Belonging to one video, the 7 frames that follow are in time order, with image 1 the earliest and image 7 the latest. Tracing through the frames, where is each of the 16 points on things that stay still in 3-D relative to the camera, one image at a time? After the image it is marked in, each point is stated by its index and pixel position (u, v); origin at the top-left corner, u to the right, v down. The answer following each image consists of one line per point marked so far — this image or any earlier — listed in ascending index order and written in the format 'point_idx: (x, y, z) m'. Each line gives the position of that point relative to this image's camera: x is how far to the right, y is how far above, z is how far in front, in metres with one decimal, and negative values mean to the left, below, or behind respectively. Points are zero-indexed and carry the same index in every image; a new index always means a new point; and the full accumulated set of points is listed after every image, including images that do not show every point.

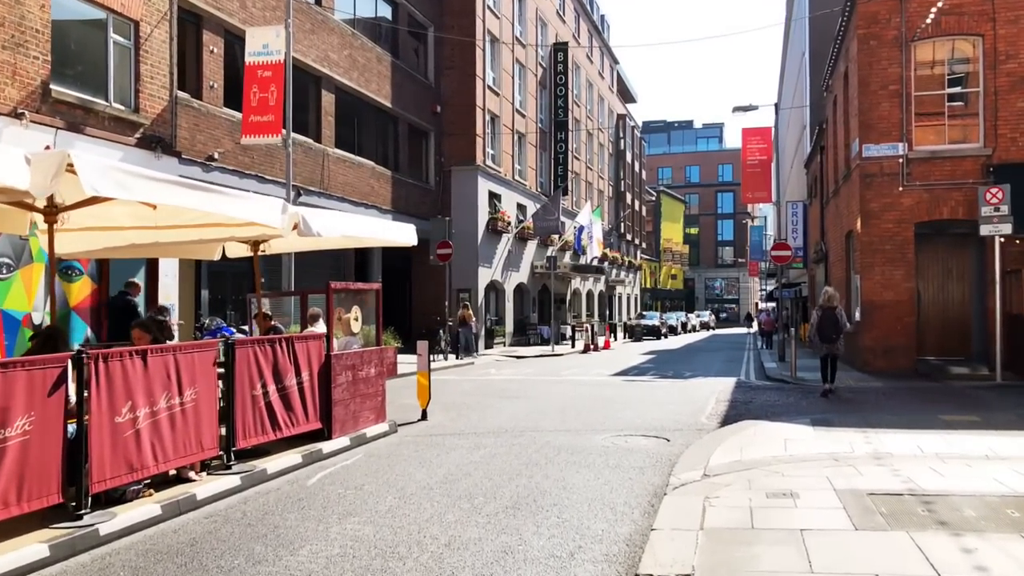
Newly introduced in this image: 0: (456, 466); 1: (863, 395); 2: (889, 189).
0: (-0.5, -1.6, +7.8) m
1: (+5.1, -1.6, +12.5) m
2: (+7.1, +1.9, +16.3) m
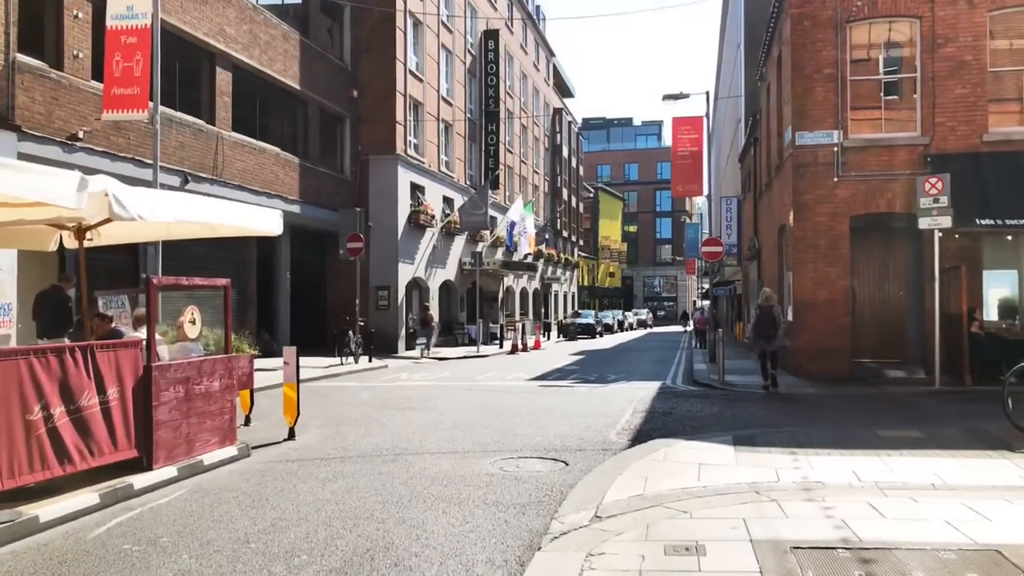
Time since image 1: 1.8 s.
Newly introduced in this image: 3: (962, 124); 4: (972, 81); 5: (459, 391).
0: (-1.6, -1.6, +6.3) m
1: (+3.7, -1.5, +11.4) m
2: (+5.5, +1.9, +15.3) m
3: (+7.6, +2.8, +14.7) m
4: (+7.7, +3.5, +14.6) m
5: (-0.9, -1.7, +14.5) m
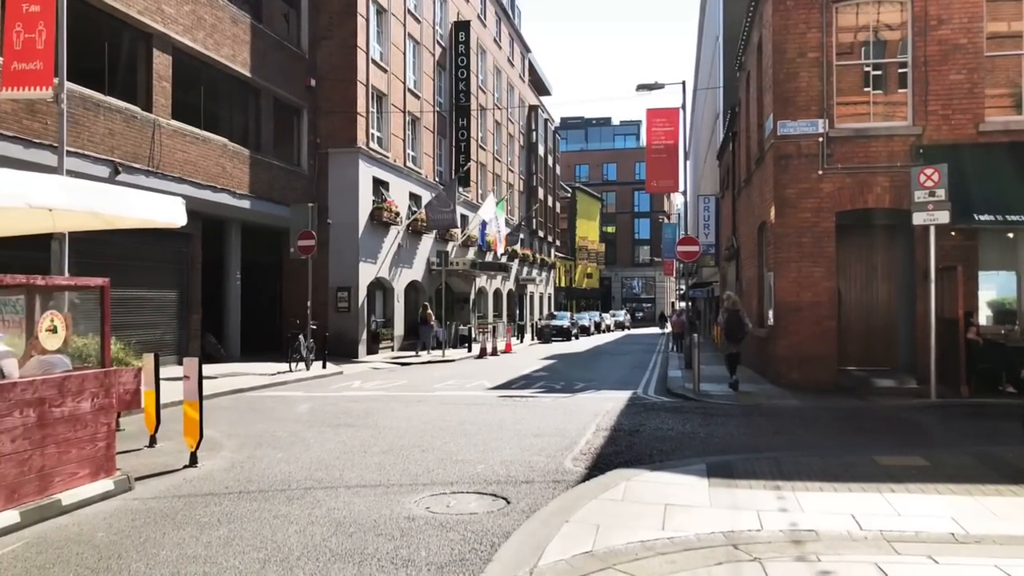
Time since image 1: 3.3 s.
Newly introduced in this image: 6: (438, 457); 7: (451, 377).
0: (-2.1, -1.6, +4.9) m
1: (+3.1, -1.6, +10.1) m
2: (+4.8, +1.9, +14.1) m
3: (+6.9, +2.7, +13.5) m
4: (+7.1, +3.4, +13.4) m
5: (-1.6, -1.7, +13.2) m
6: (-0.7, -1.6, +8.1) m
7: (-1.2, -1.8, +17.7) m
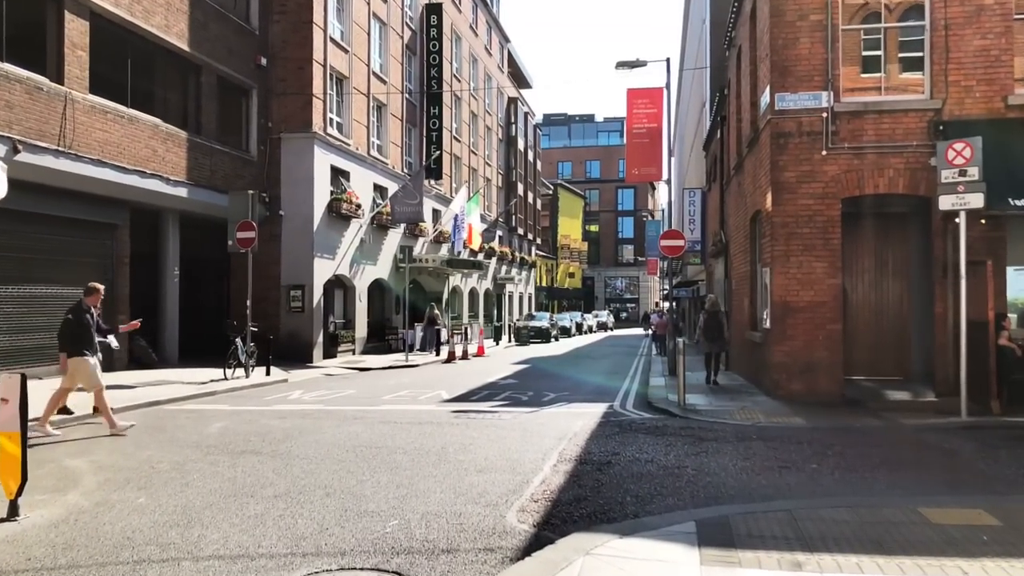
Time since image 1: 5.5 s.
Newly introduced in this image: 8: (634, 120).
0: (-2.5, -1.5, +2.9) m
1: (+2.6, -1.5, +8.3) m
2: (+4.2, +1.9, +12.2) m
3: (+6.3, +2.8, +11.7) m
4: (+6.5, +3.5, +11.6) m
5: (-2.2, -1.7, +11.2) m
6: (-1.2, -1.5, +6.1) m
7: (-1.9, -1.8, +15.7) m
8: (+2.7, +3.7, +18.9) m
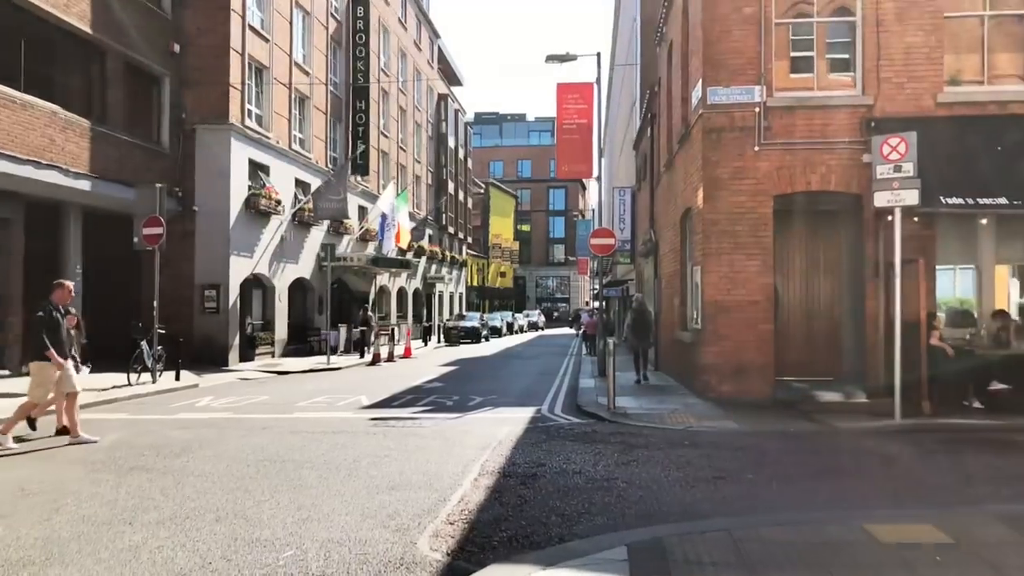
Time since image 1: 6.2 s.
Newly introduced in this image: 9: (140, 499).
0: (-2.8, -1.5, +2.1) m
1: (+1.8, -1.5, +7.8) m
2: (+3.2, +1.9, +11.9) m
3: (+5.3, +2.8, +11.6) m
4: (+5.5, +3.5, +11.5) m
5: (-3.1, -1.7, +10.4) m
6: (-1.7, -1.5, +5.4) m
7: (-3.2, -1.8, +14.9) m
8: (+1.1, +3.7, +18.4) m
9: (-2.8, -1.6, +6.5) m
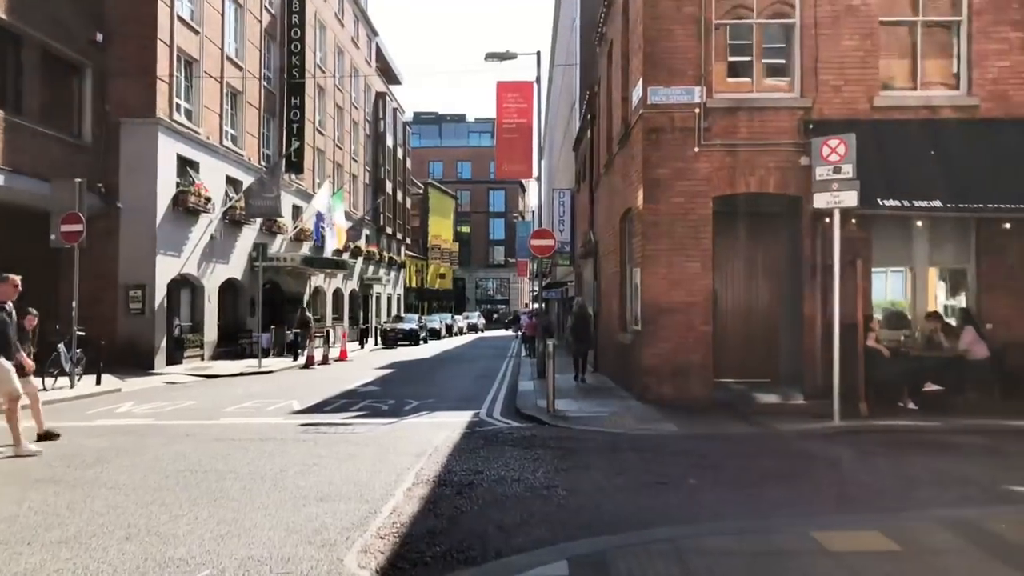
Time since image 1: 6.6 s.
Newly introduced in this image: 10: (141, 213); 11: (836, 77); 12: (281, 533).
0: (-2.9, -1.5, +1.6) m
1: (+1.3, -1.5, +7.6) m
2: (+2.3, +1.9, +11.8) m
3: (+4.5, +2.7, +11.6) m
4: (+4.7, +3.5, +11.6) m
5: (-3.8, -1.7, +9.9) m
6: (-2.1, -1.5, +5.0) m
7: (-4.3, -1.8, +14.4) m
8: (-0.2, +3.6, +18.2) m
9: (-3.2, -1.6, +6.0) m
10: (-8.6, +1.8, +20.0) m
11: (+4.4, +2.8, +11.6) m
12: (-1.4, -1.5, +5.3) m
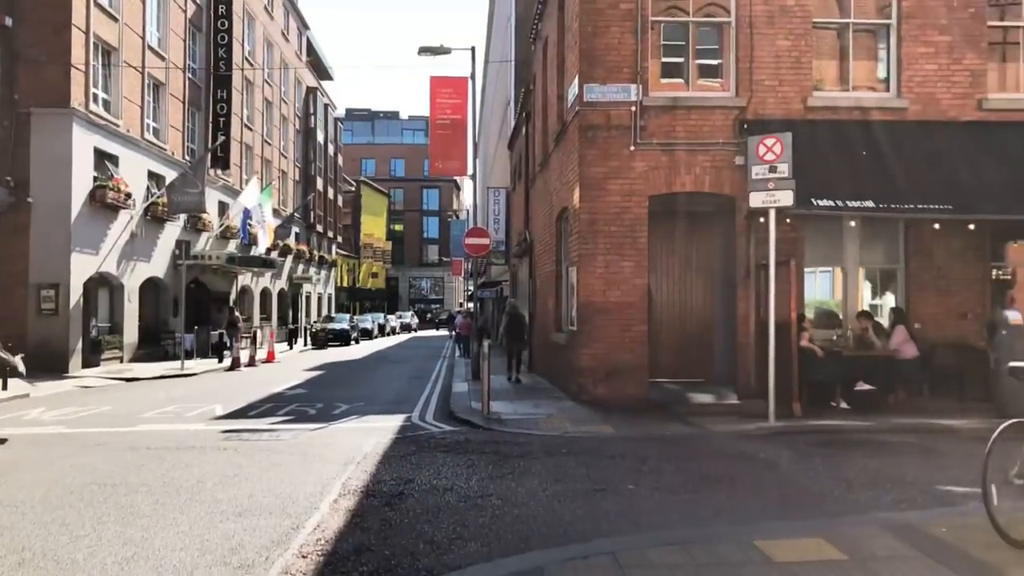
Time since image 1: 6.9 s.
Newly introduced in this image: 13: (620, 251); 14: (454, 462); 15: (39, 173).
0: (-3.1, -1.5, +1.1) m
1: (+0.7, -1.5, +7.4) m
2: (+1.4, +1.9, +11.7) m
3: (+3.6, +2.7, +11.6) m
4: (+3.8, +3.5, +11.6) m
5: (-4.6, -1.7, +9.3) m
6: (-2.5, -1.5, +4.5) m
7: (-5.3, -1.8, +13.7) m
8: (-1.5, +3.7, +17.8) m
9: (-3.7, -1.6, +5.4) m
10: (-10.0, +1.8, +19.0) m
11: (+3.5, +2.8, +11.6) m
12: (-1.8, -1.5, +4.9) m
13: (+1.5, +0.5, +11.6) m
14: (-0.5, -1.5, +7.7) m
15: (-10.4, +2.5, +19.0) m
